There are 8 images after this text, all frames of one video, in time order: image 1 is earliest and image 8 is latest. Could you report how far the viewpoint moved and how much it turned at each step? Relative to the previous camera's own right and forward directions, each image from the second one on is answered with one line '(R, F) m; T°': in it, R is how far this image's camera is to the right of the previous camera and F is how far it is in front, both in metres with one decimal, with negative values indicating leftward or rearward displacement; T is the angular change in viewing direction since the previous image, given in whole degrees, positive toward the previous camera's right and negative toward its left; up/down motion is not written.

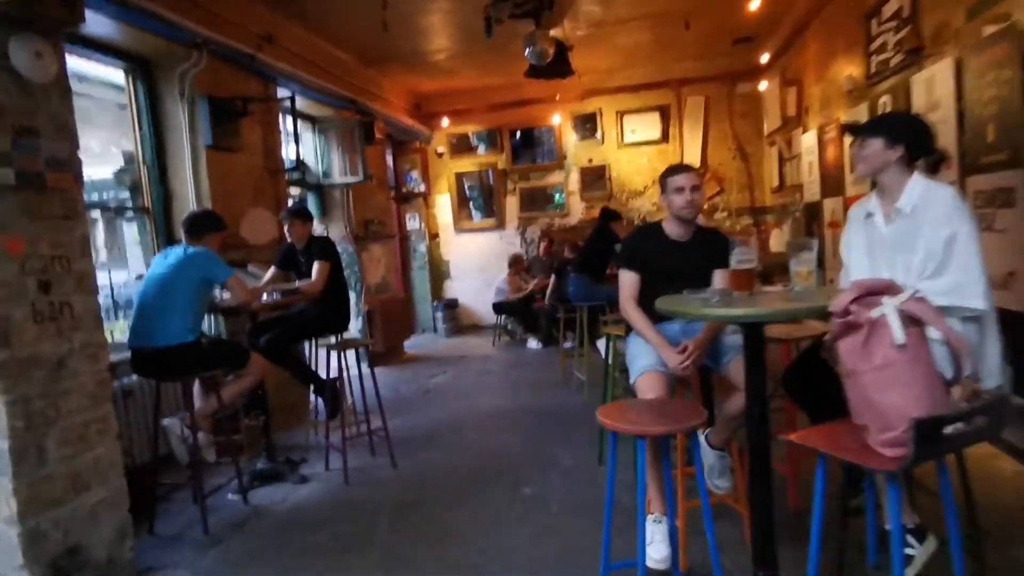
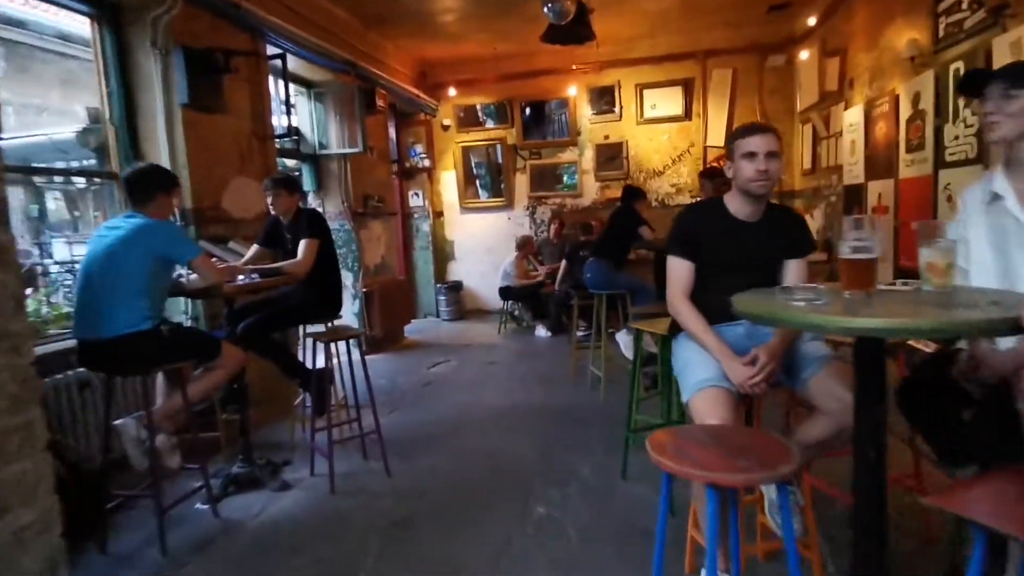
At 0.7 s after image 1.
(-0.1, +0.5) m; 0°
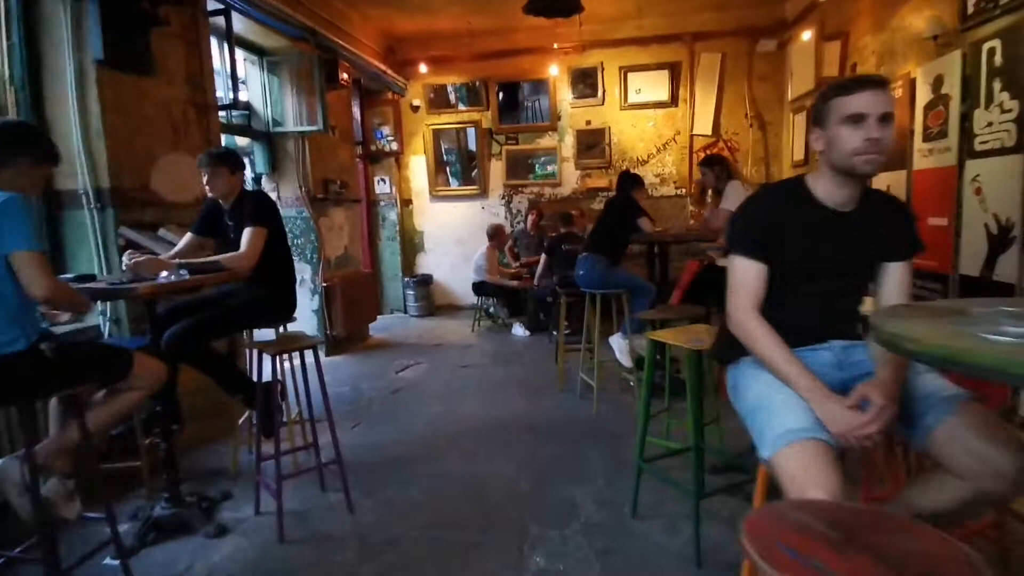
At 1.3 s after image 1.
(-0.1, +0.5) m; +4°
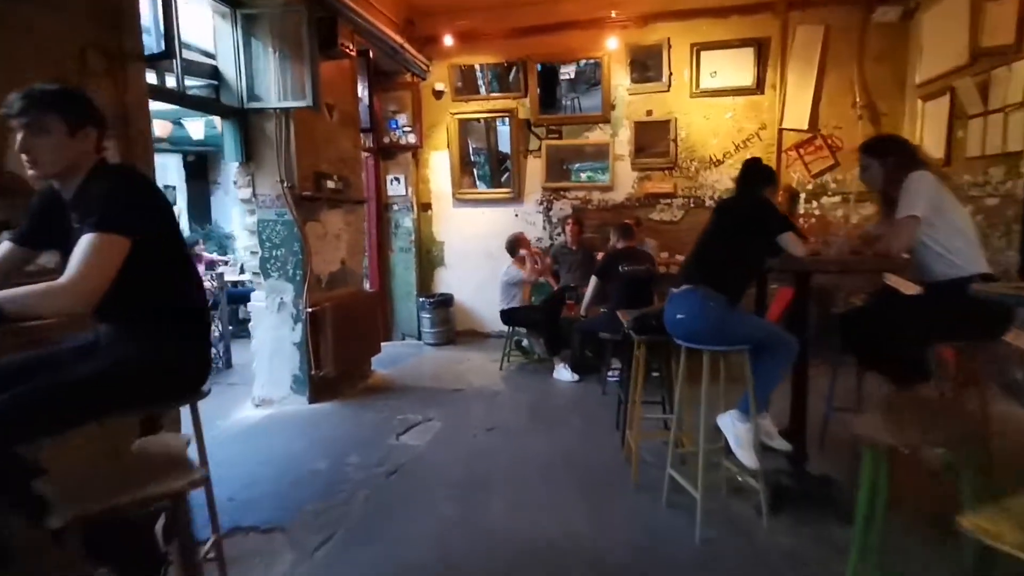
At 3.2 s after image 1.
(-0.2, +1.4) m; -2°
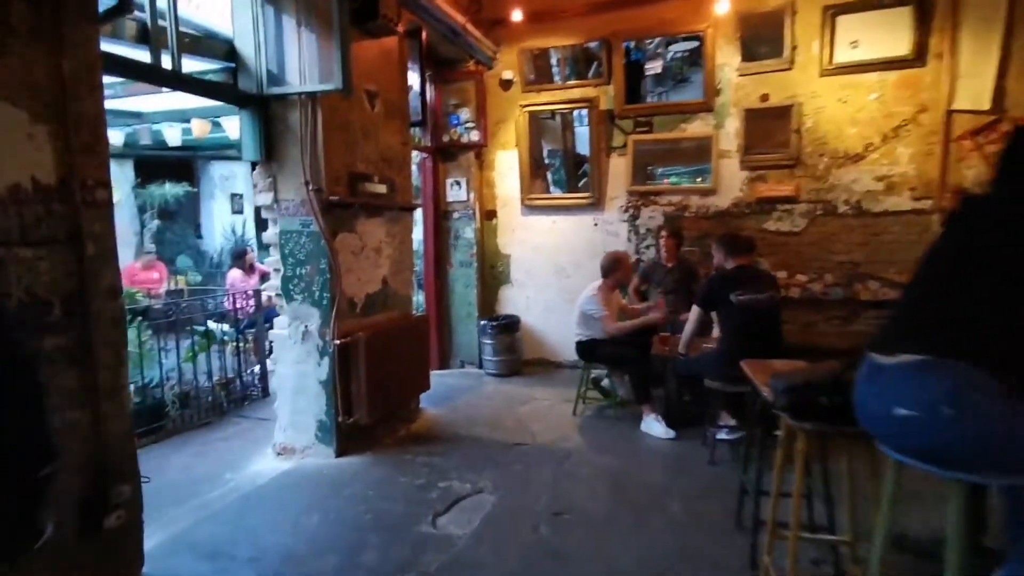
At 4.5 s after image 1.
(0.0, +1.0) m; -8°
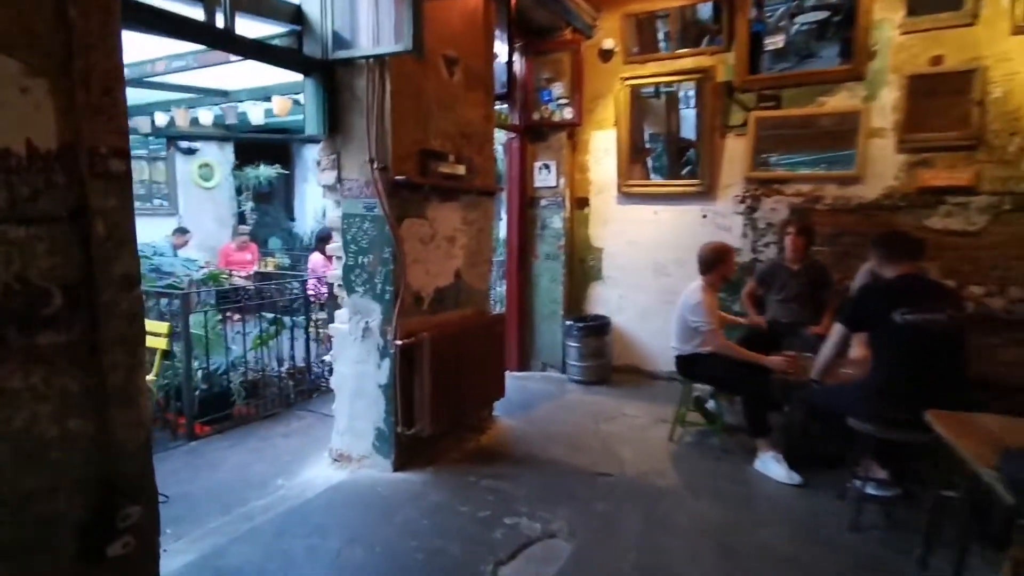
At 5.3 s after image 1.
(0.0, +0.5) m; -9°
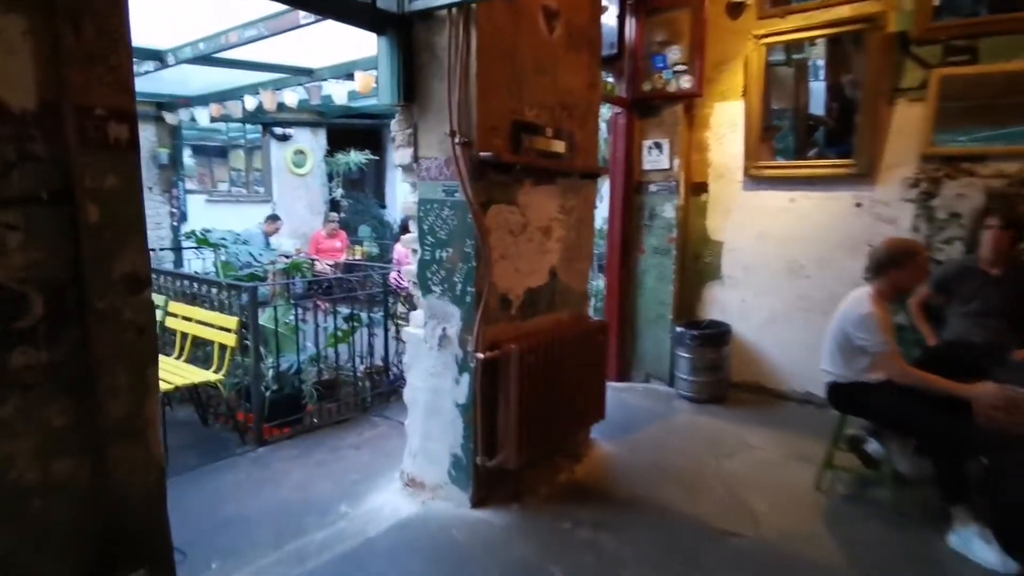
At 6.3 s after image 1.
(-0.1, +0.6) m; -9°
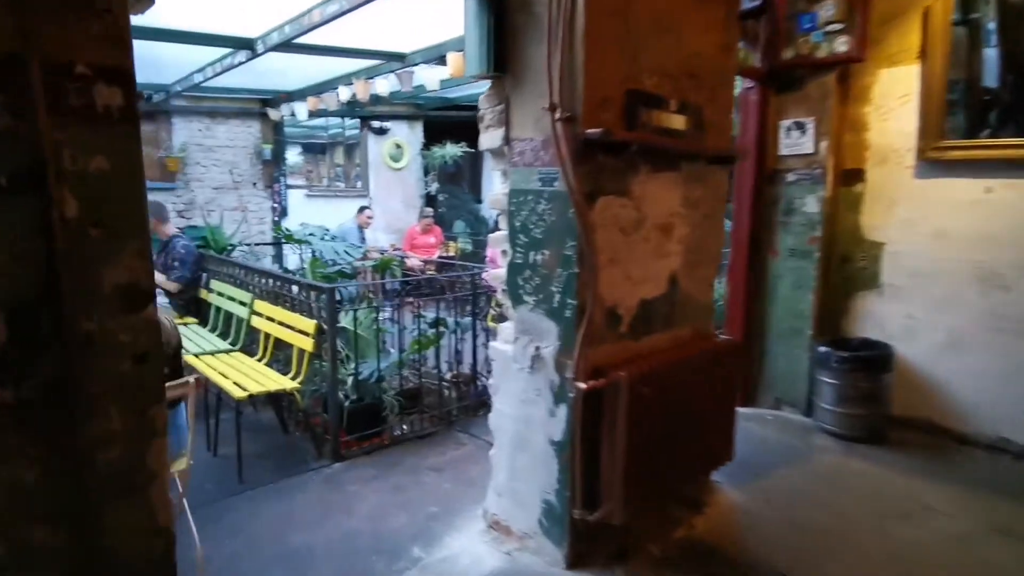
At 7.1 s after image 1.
(-0.1, +0.5) m; -10°
